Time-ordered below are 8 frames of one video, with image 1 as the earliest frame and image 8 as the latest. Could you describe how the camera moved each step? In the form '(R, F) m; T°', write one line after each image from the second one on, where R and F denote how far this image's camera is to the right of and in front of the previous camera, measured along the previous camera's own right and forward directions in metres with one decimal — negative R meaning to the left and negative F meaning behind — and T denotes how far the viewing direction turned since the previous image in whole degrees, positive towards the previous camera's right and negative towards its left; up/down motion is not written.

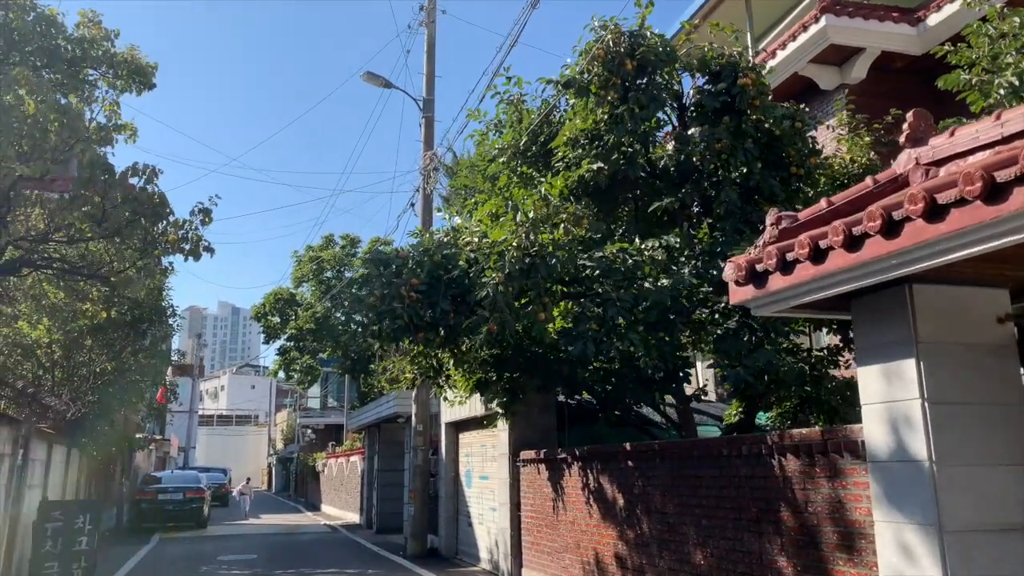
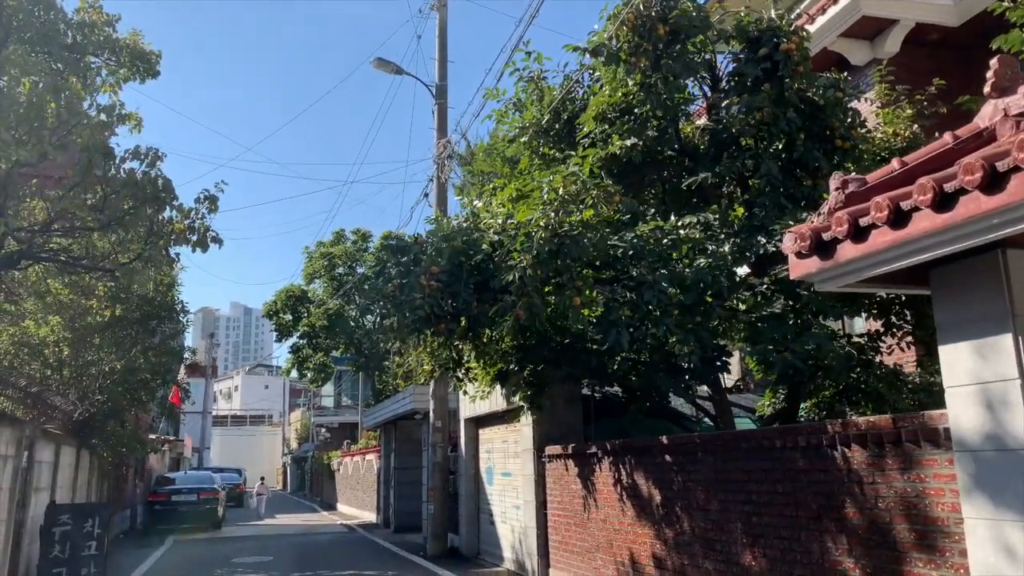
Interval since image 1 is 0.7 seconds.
(-0.2, +0.5) m; -1°
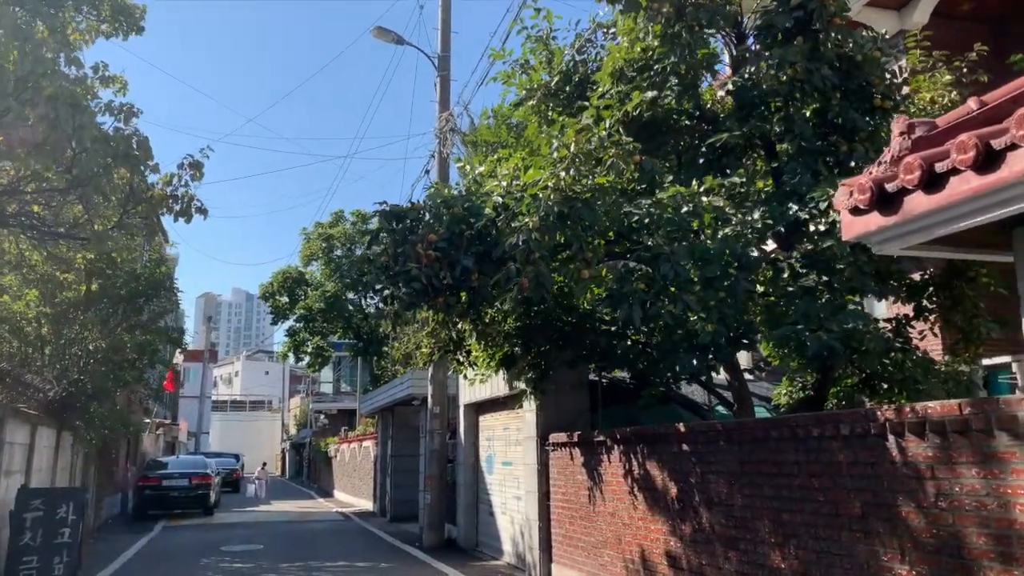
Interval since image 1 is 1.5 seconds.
(0.0, +0.7) m; 0°
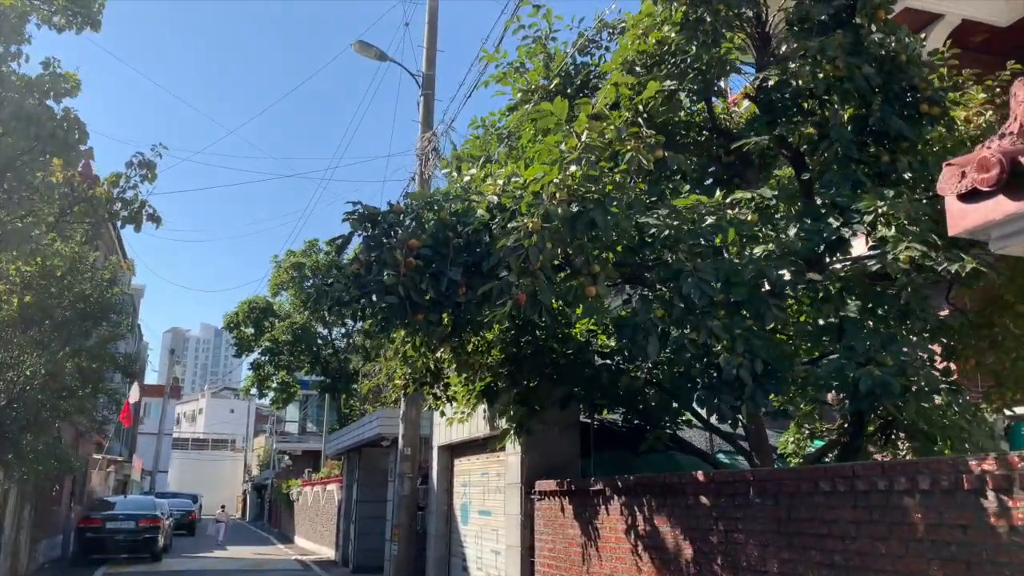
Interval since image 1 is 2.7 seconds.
(-0.1, +1.0) m; +2°
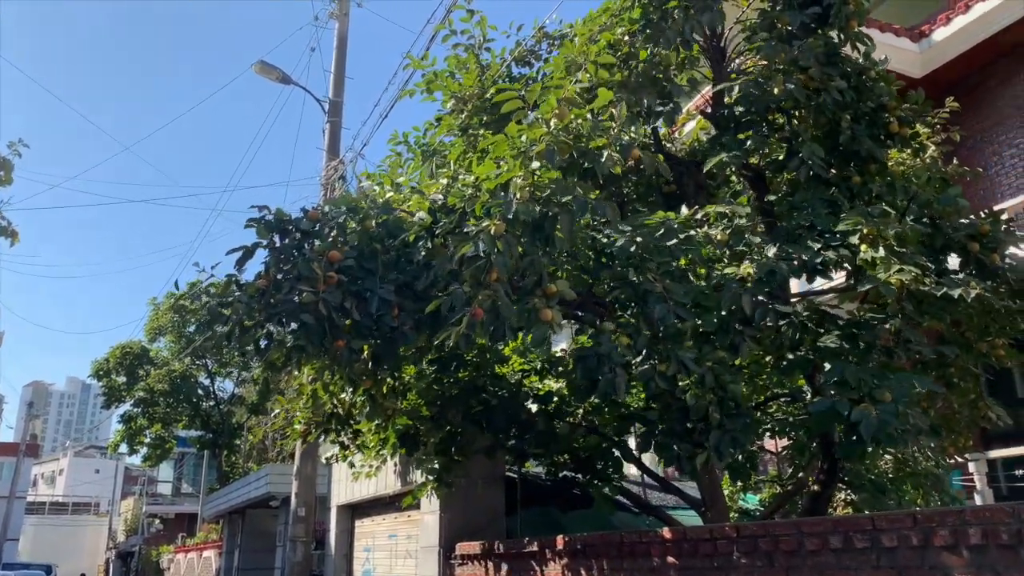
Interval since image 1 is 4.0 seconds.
(-0.3, +1.0) m; +8°
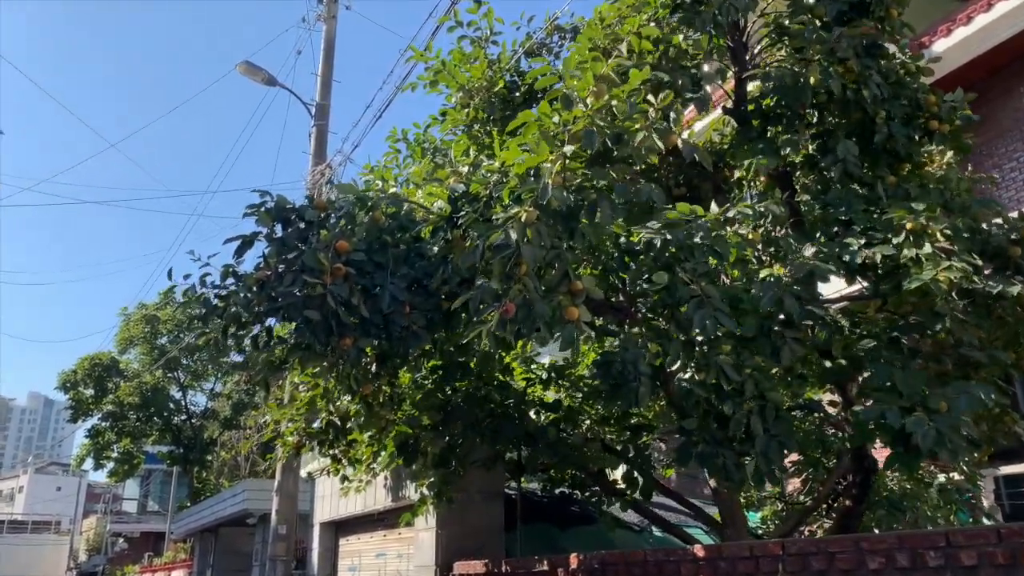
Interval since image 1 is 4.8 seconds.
(-0.3, +0.4) m; +2°
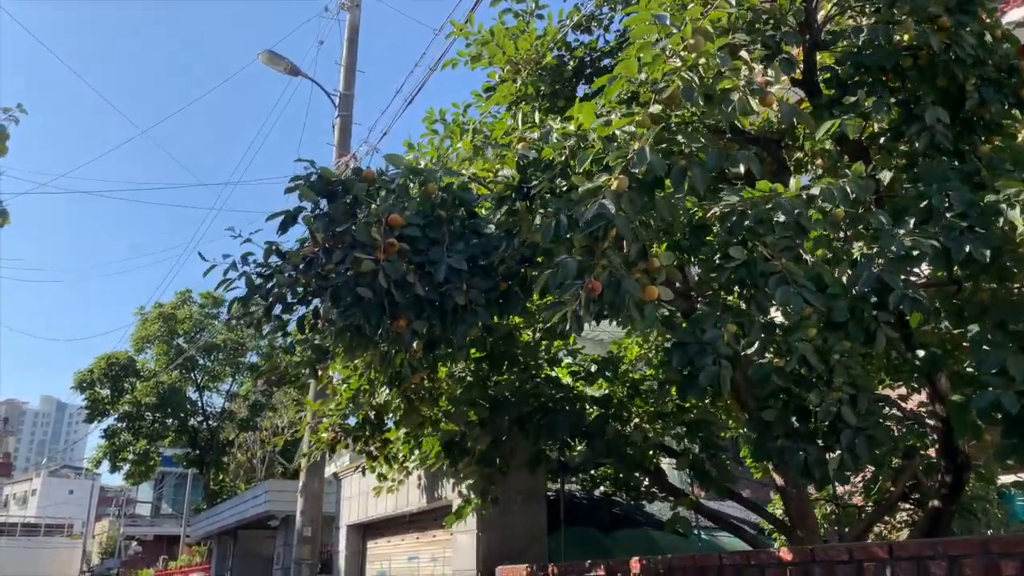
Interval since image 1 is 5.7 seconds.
(-0.3, +0.4) m; -1°
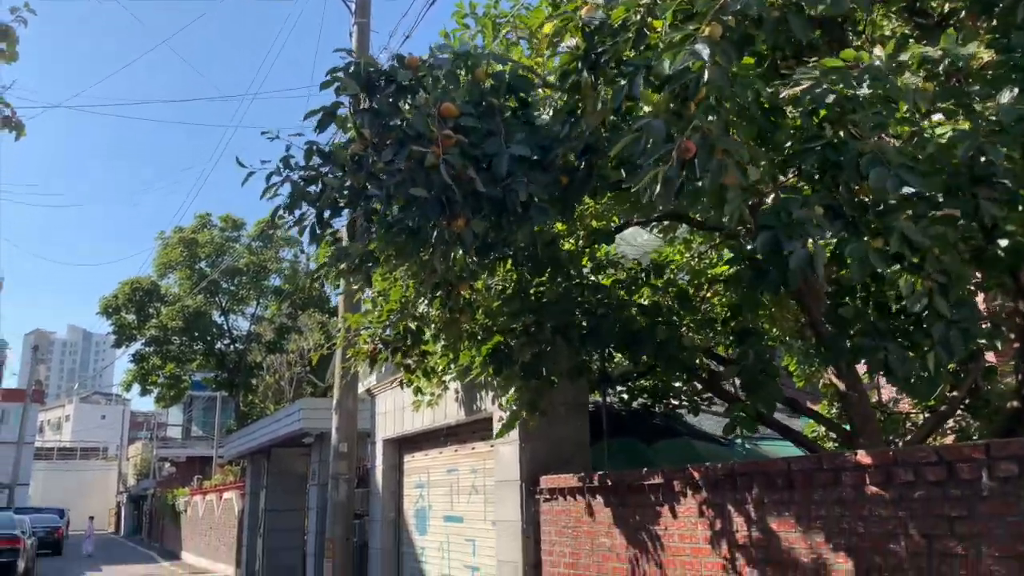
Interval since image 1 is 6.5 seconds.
(-0.2, +0.3) m; -1°
